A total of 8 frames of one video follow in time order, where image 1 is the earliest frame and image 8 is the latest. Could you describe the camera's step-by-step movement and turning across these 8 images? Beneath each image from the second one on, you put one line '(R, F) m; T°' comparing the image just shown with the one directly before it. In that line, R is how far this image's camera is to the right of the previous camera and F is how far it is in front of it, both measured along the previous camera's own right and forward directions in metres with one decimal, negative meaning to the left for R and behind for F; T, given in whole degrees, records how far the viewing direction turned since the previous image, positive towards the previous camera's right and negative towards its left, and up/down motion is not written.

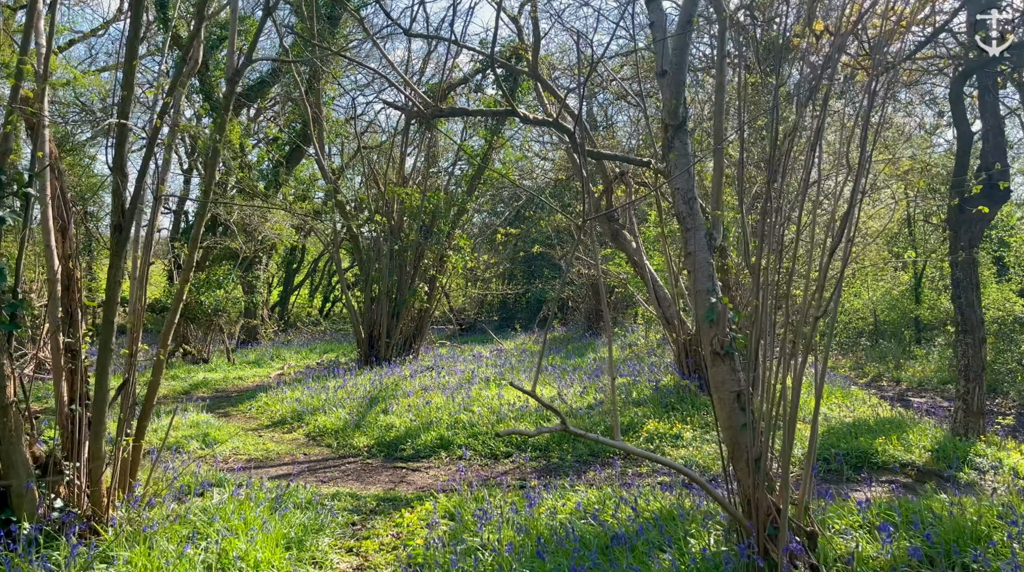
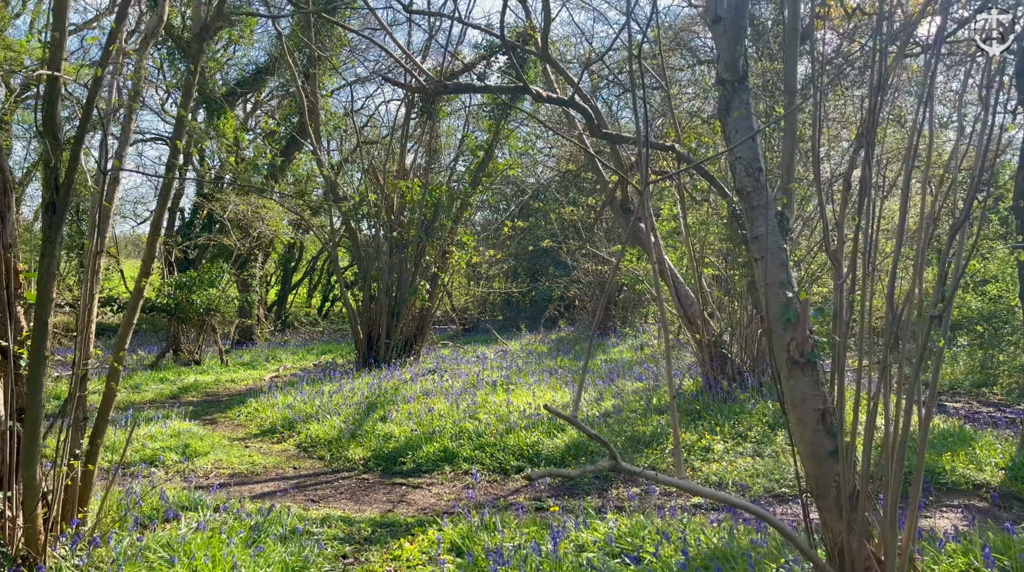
(-0.1, +0.7) m; 0°
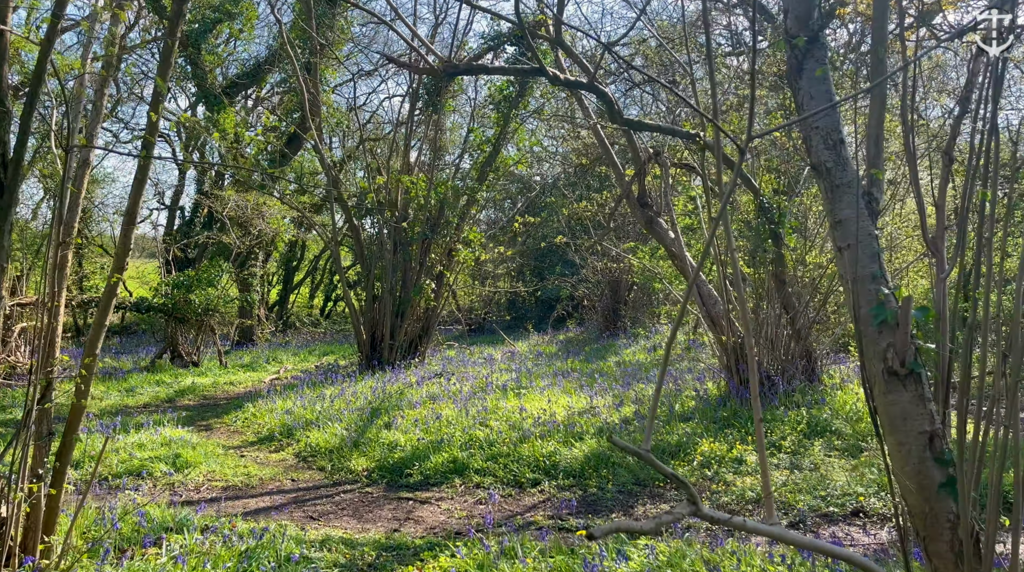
(-0.1, +0.5) m; 0°
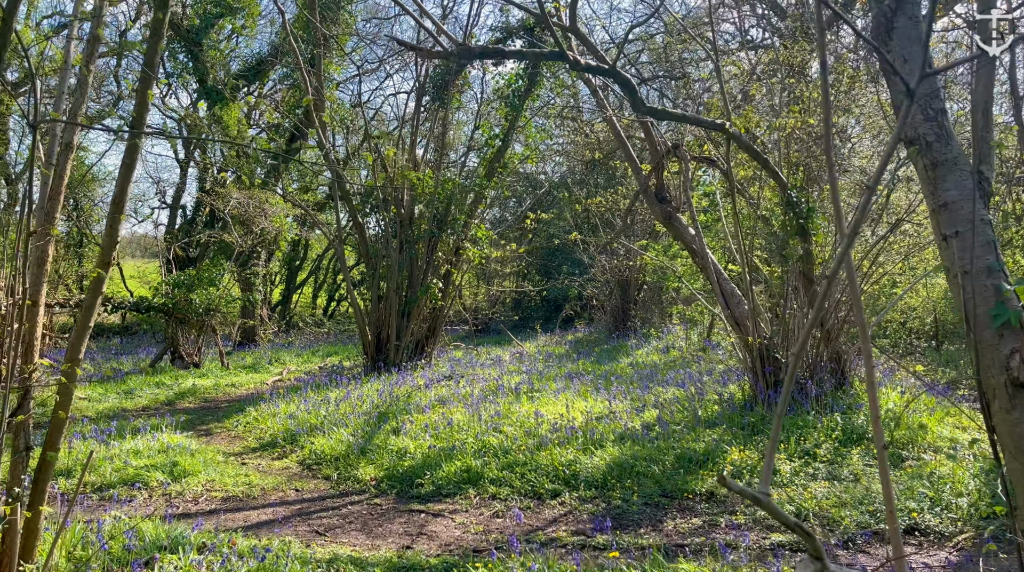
(-0.1, +0.4) m; 0°
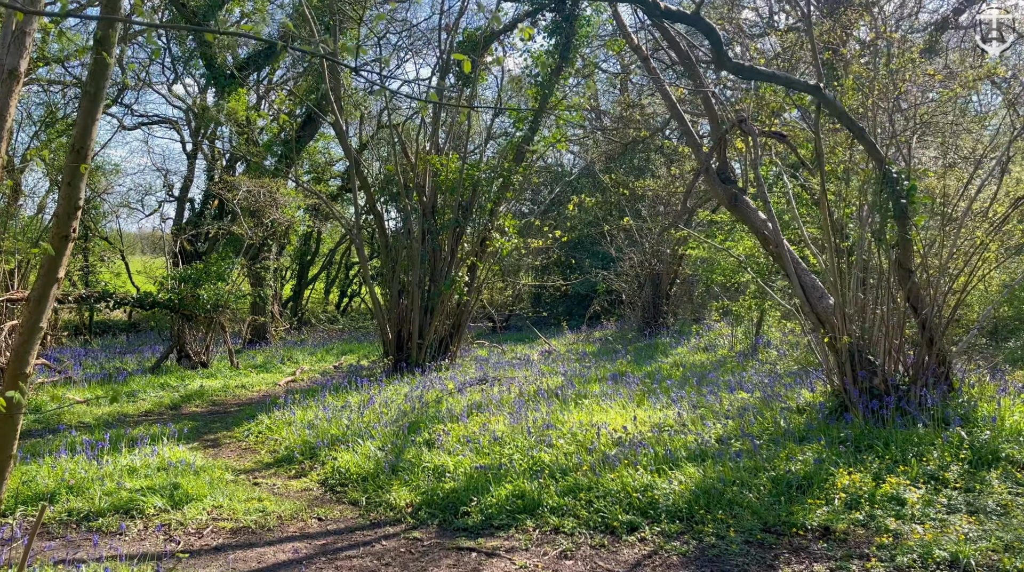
(-0.3, +1.0) m; -1°
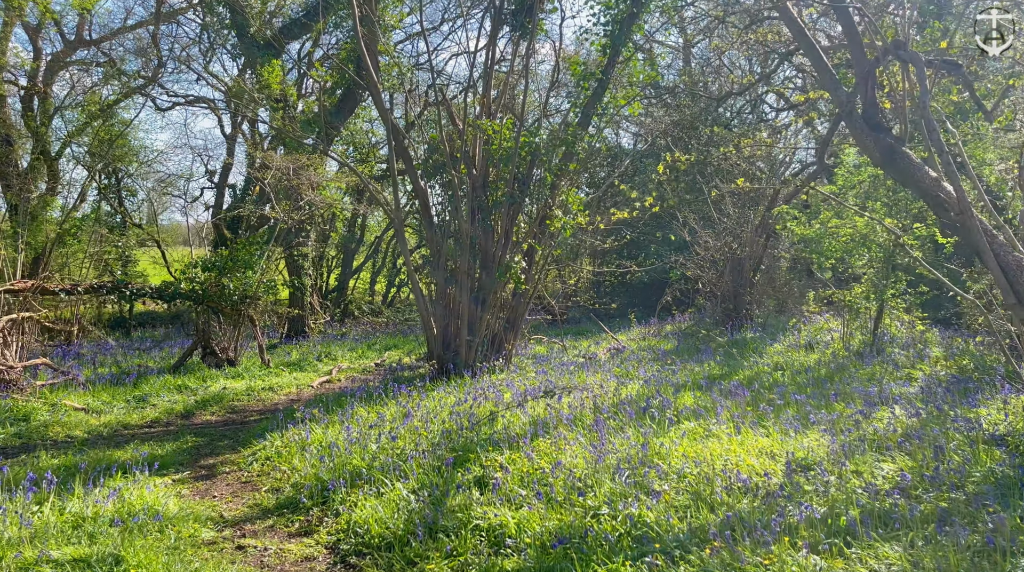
(-0.2, +1.9) m; -3°
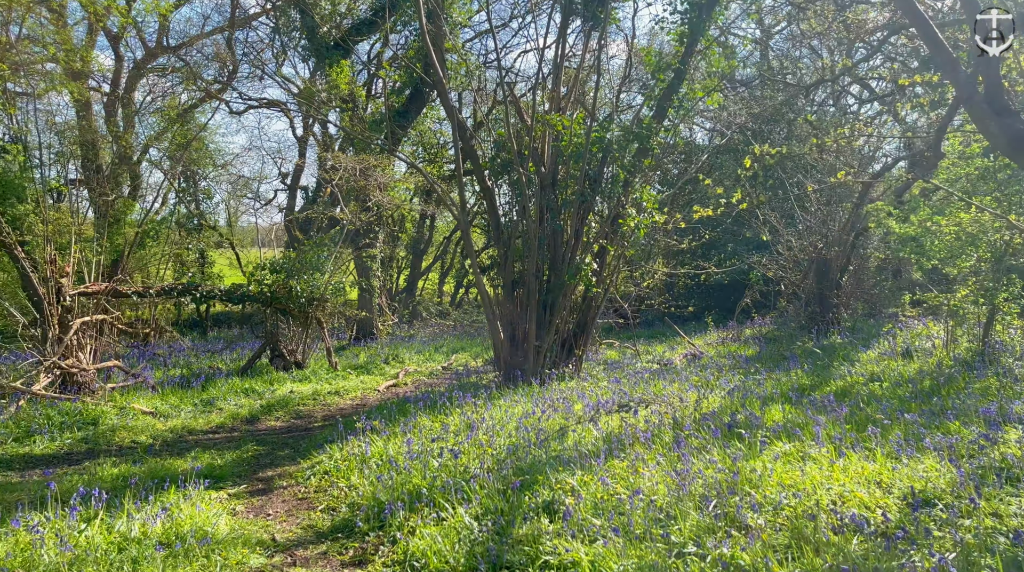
(0.0, +0.4) m; -4°
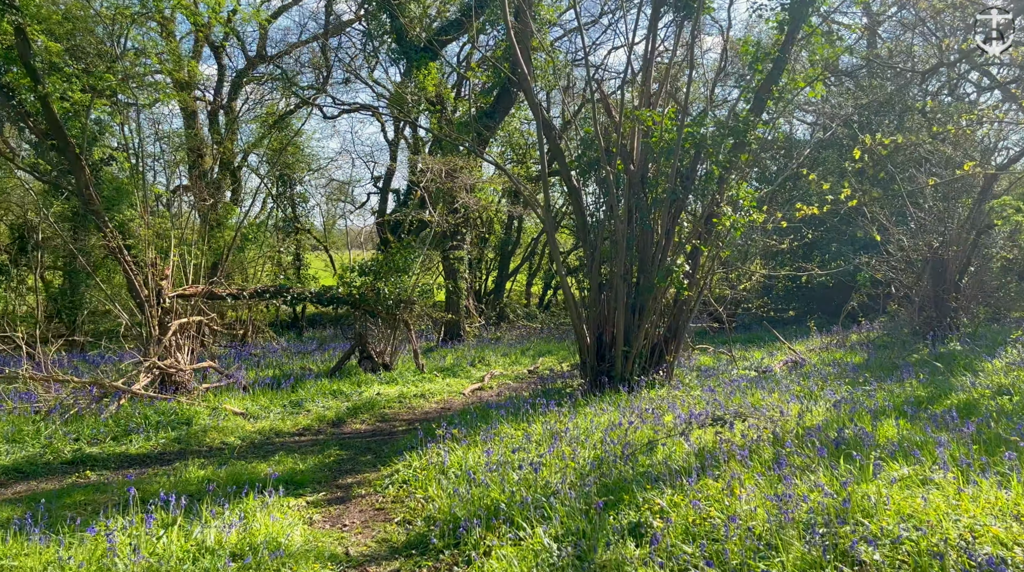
(0.0, +0.3) m; -6°
